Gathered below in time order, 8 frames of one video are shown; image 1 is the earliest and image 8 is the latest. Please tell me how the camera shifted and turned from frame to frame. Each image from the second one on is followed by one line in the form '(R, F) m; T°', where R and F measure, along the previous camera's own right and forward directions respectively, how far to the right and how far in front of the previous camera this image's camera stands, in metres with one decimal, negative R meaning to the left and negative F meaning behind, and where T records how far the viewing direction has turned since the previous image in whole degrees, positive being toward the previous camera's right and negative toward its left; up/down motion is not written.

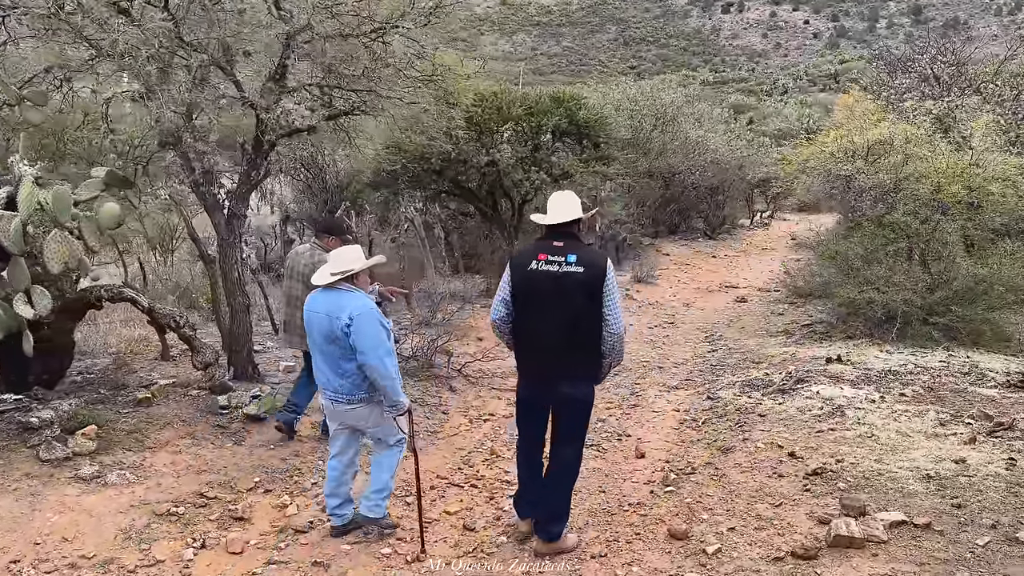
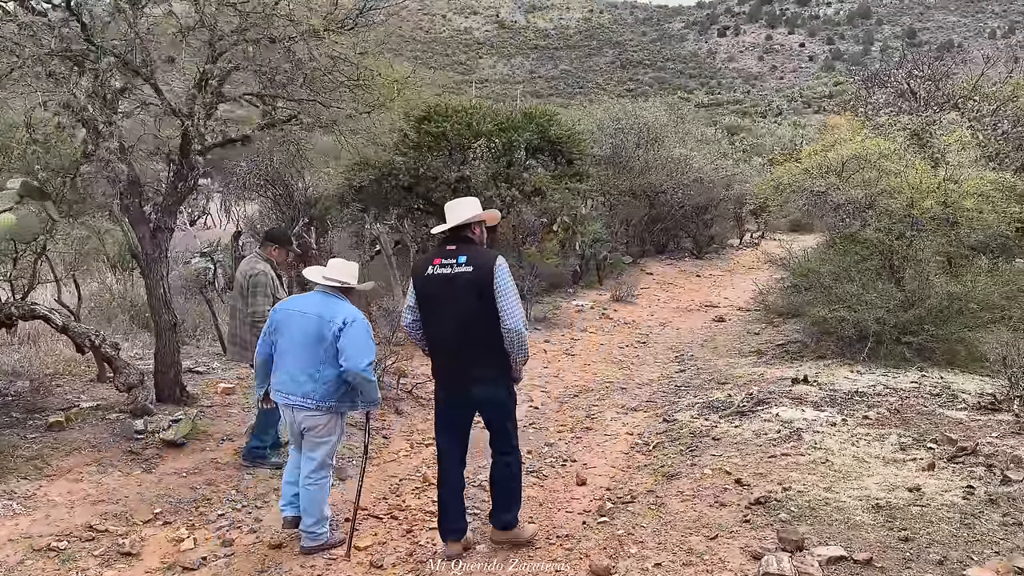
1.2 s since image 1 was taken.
(+0.4, +0.3) m; 0°
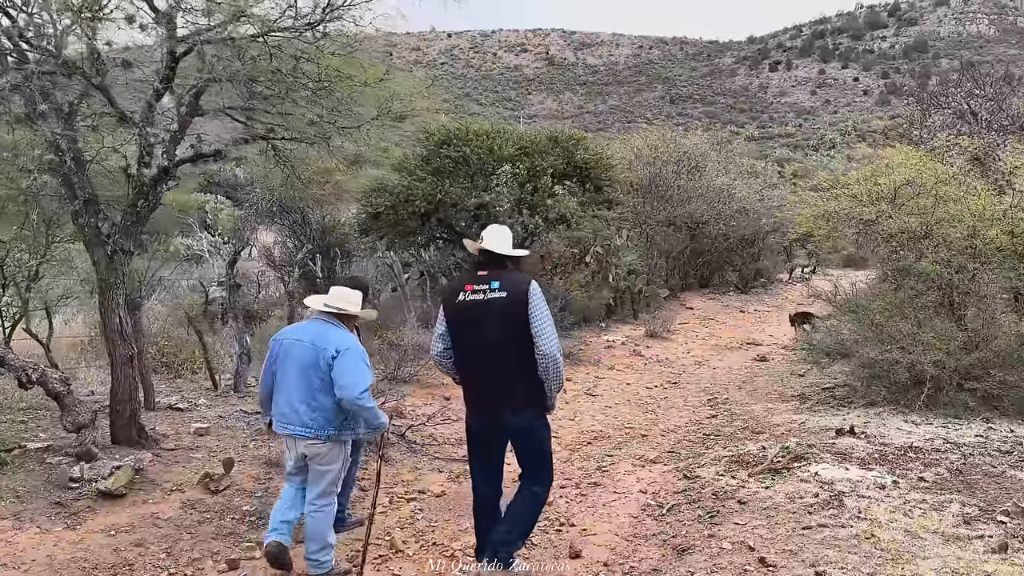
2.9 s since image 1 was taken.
(+0.3, +0.7) m; -3°
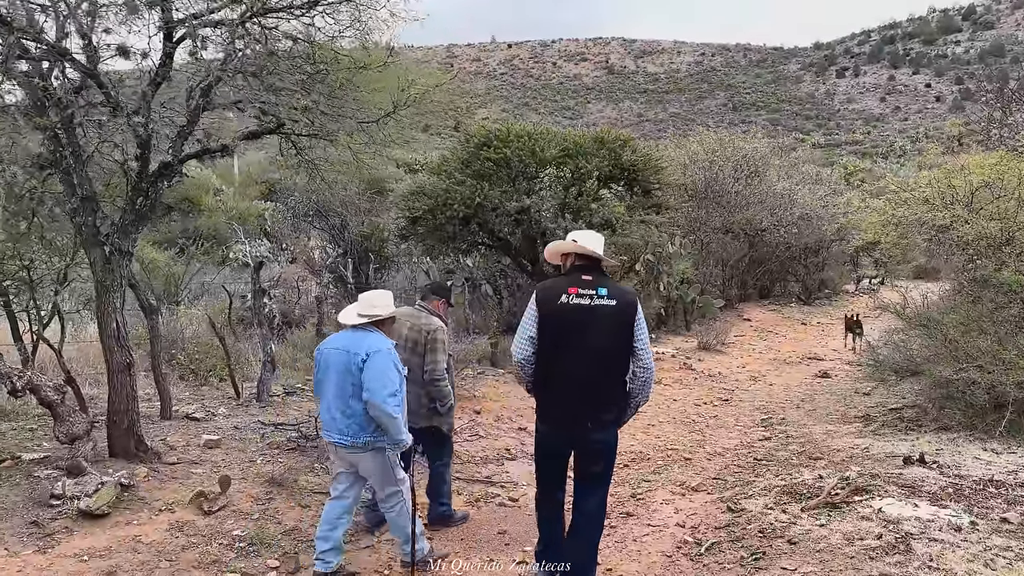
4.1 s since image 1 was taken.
(+0.2, +0.5) m; -4°
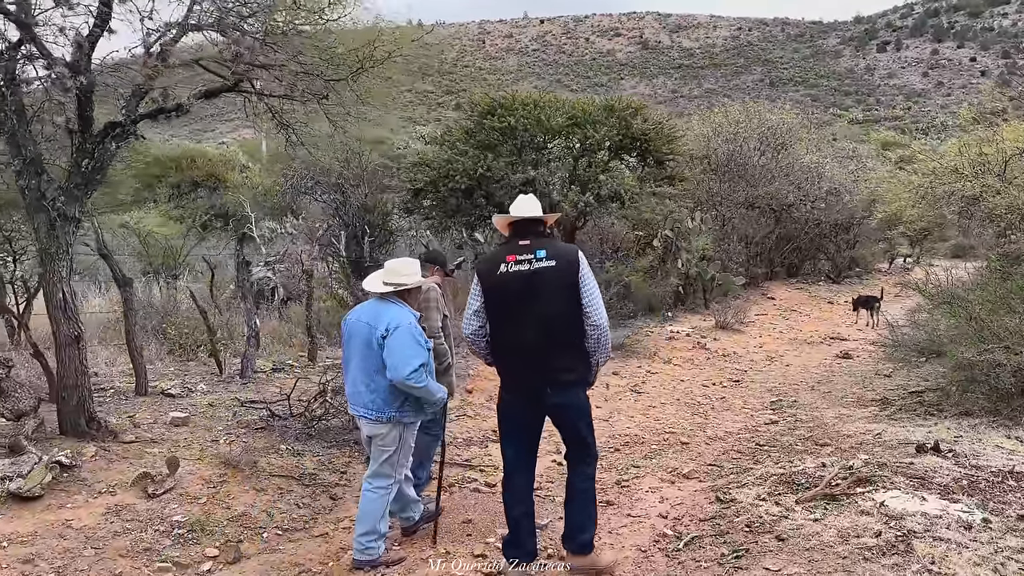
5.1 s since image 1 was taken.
(+0.3, +0.4) m; -2°
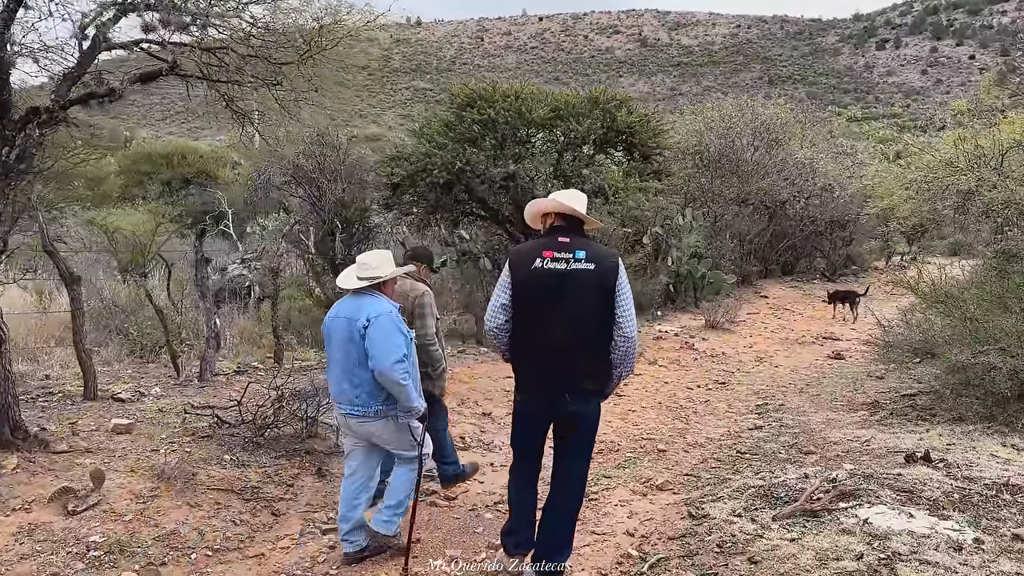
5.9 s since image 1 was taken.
(+0.2, +0.3) m; 0°
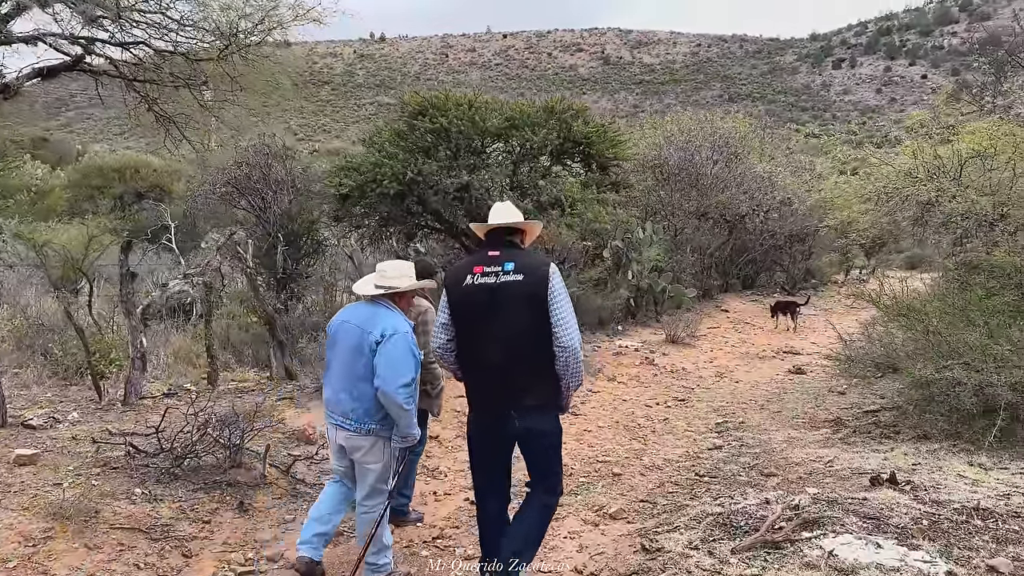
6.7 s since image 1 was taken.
(+0.1, +0.3) m; +2°
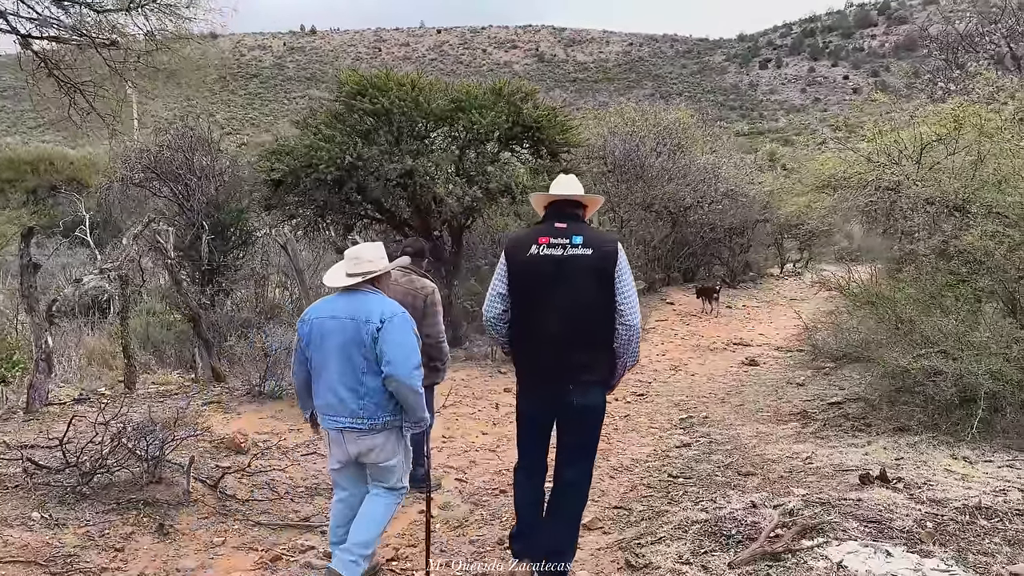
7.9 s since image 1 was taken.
(-0.1, +0.5) m; +5°
